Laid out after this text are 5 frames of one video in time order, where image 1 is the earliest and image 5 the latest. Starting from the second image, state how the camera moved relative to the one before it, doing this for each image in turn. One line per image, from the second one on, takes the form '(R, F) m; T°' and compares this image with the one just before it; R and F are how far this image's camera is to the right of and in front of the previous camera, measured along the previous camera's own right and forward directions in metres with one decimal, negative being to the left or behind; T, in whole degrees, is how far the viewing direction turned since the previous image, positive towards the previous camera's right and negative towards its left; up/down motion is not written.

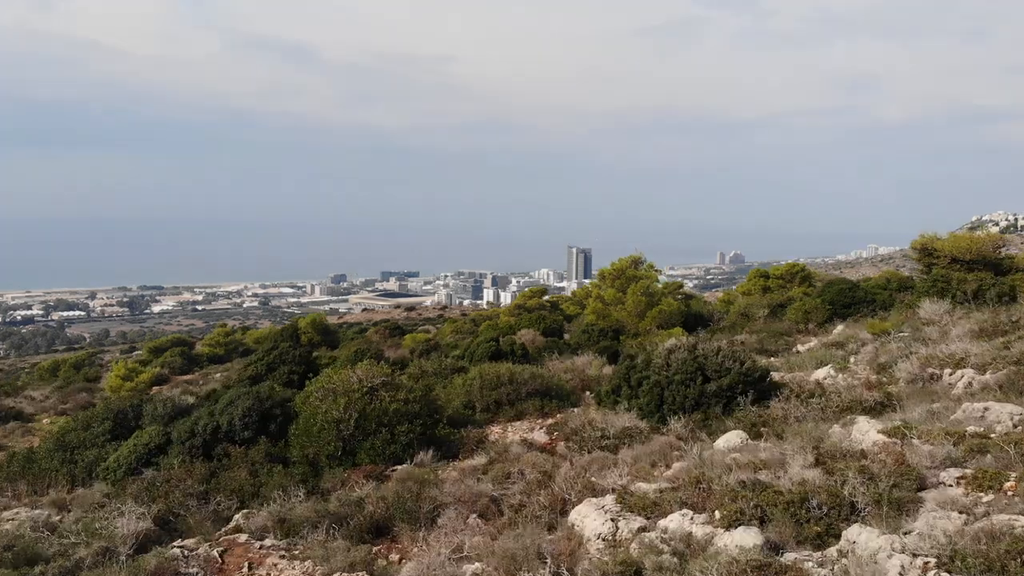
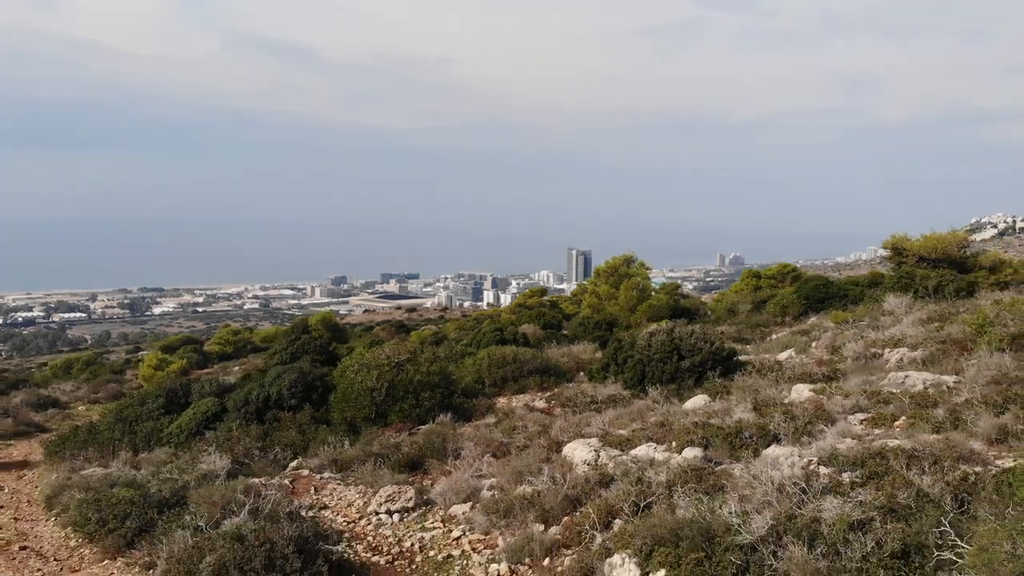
(-0.1, -2.2) m; 0°
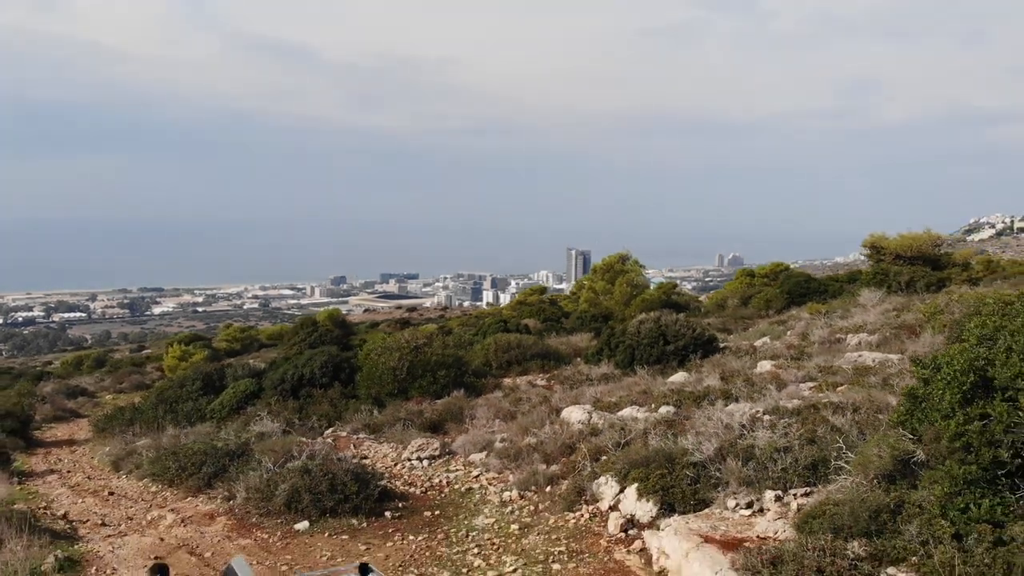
(-0.1, -1.9) m; 0°
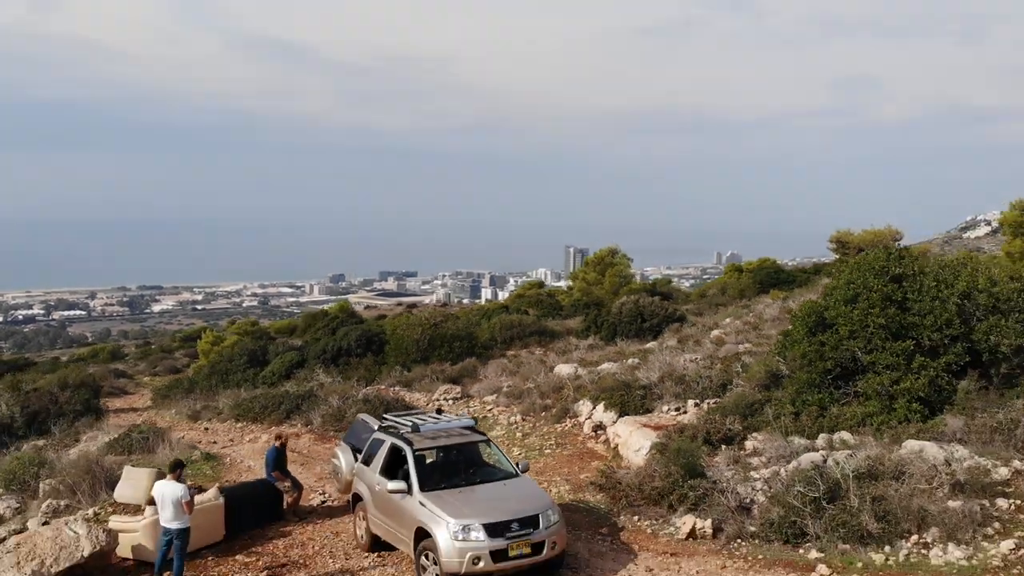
(-0.1, -3.3) m; 0°
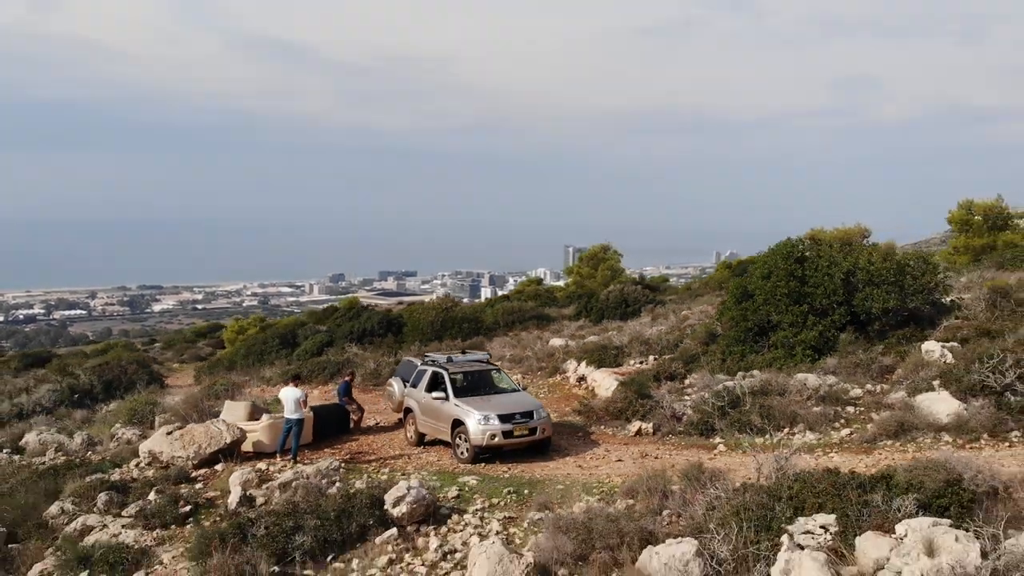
(0.0, -3.1) m; 0°
